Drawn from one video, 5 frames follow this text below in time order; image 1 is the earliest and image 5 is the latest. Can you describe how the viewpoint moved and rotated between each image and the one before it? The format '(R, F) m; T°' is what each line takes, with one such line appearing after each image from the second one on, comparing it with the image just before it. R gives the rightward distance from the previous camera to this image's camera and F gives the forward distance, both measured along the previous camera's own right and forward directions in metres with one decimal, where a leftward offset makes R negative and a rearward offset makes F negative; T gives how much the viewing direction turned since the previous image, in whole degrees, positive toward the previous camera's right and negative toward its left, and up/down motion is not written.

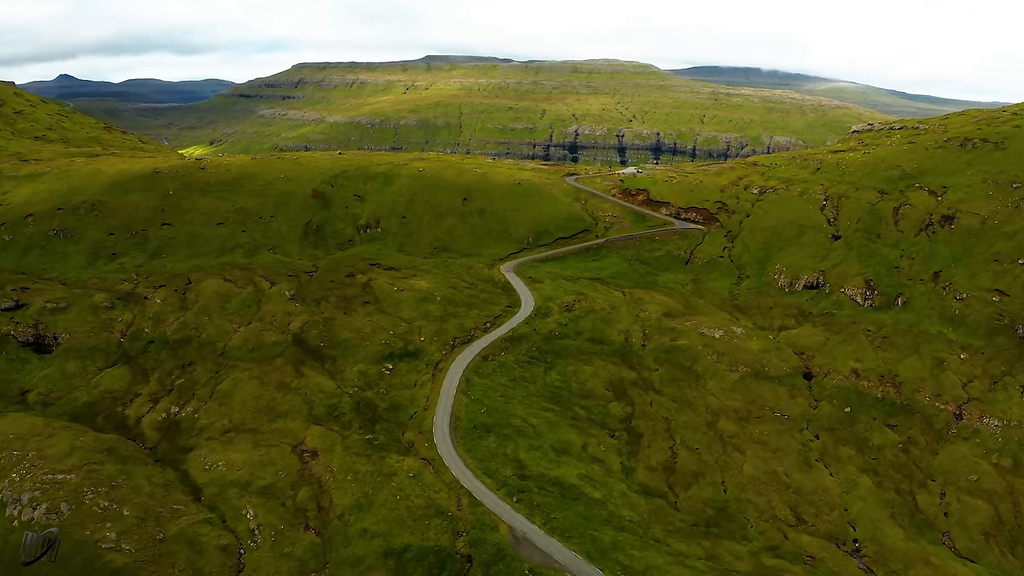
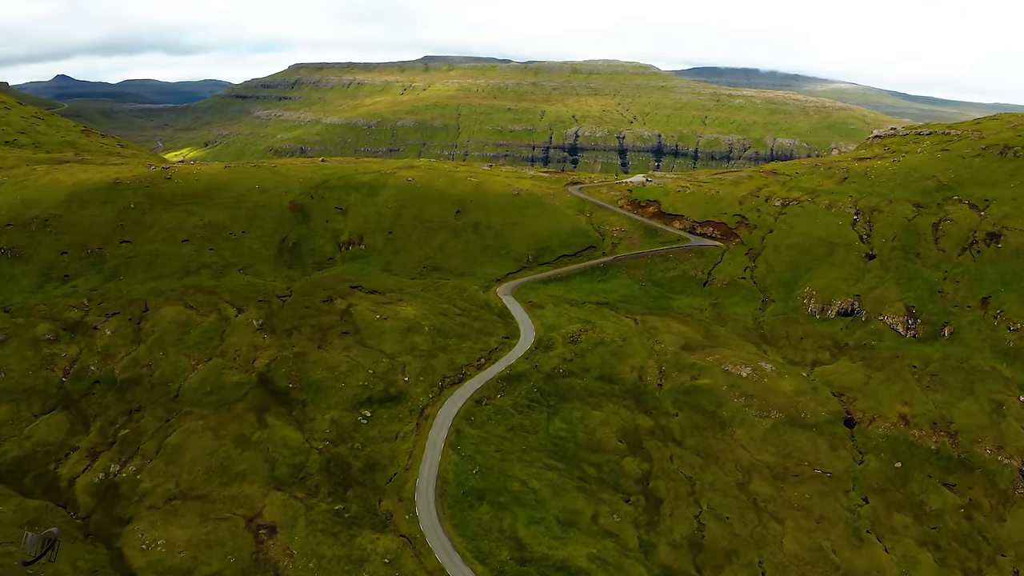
(+0.3, +16.5) m; 0°
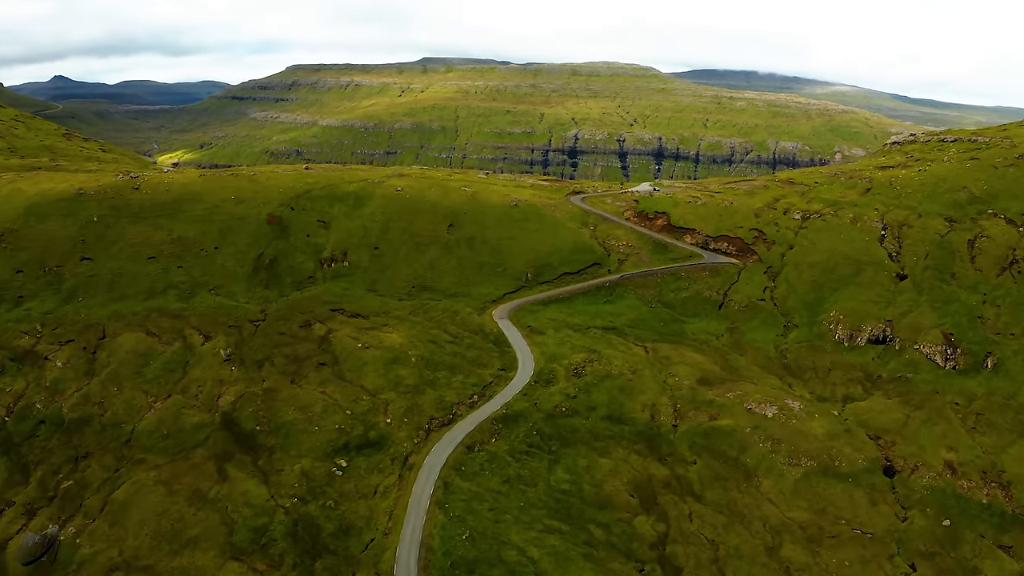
(+0.4, +12.7) m; 0°
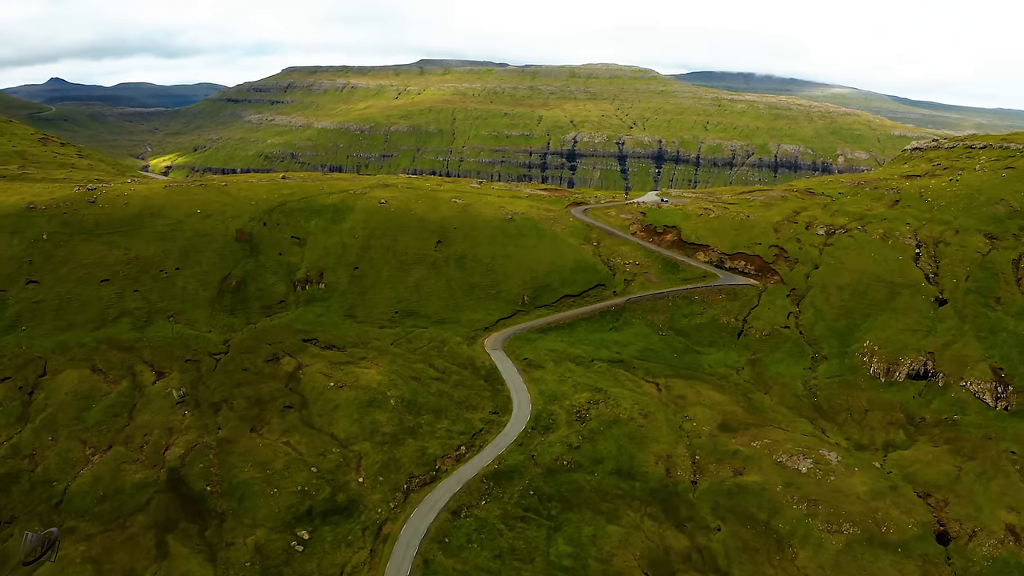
(+0.9, +14.0) m; 0°
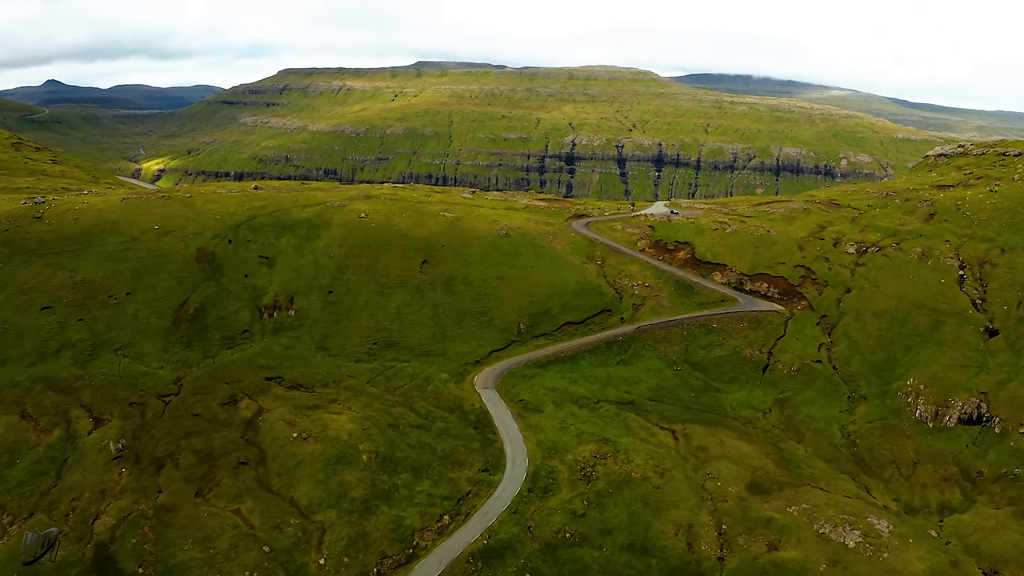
(+0.8, +14.1) m; 0°
